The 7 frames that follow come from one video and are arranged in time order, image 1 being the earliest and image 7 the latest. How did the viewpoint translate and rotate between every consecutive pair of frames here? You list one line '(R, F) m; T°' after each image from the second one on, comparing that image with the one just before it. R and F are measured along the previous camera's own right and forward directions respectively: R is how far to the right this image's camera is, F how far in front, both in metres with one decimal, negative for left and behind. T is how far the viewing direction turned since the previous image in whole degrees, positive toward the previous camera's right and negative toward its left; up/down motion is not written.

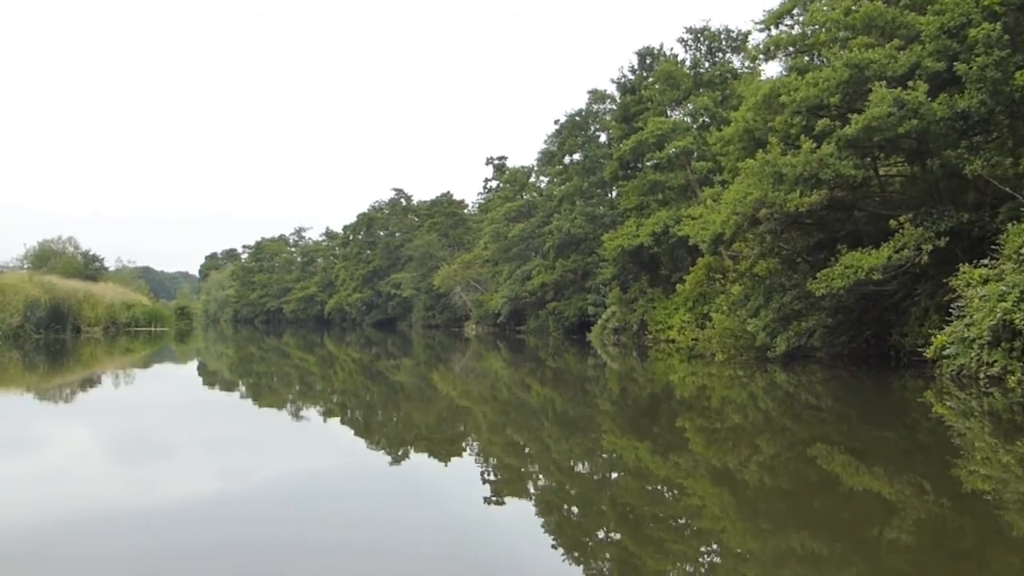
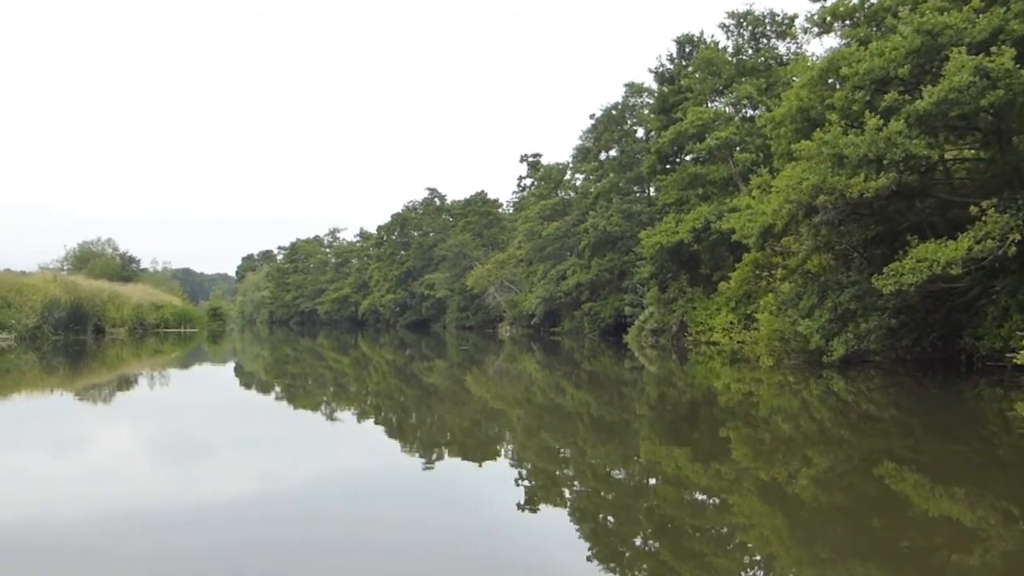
(0.0, +0.3) m; -3°
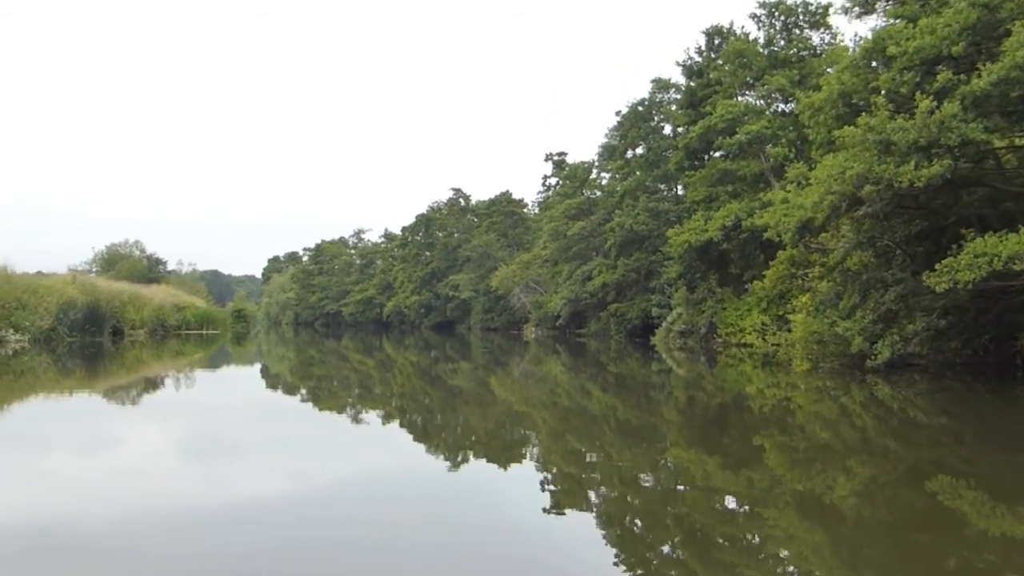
(0.0, +0.2) m; -2°
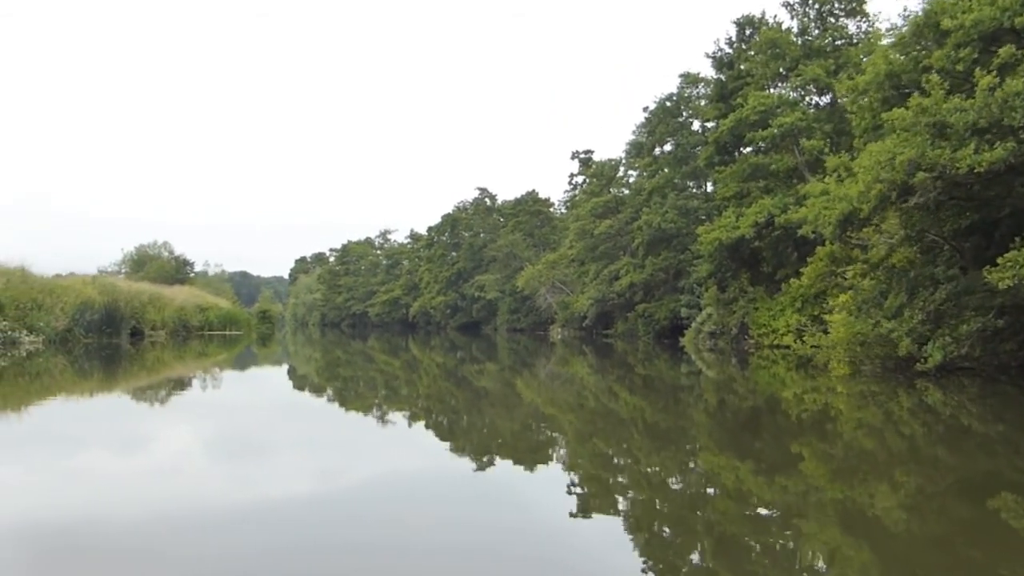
(0.0, +0.2) m; -2°
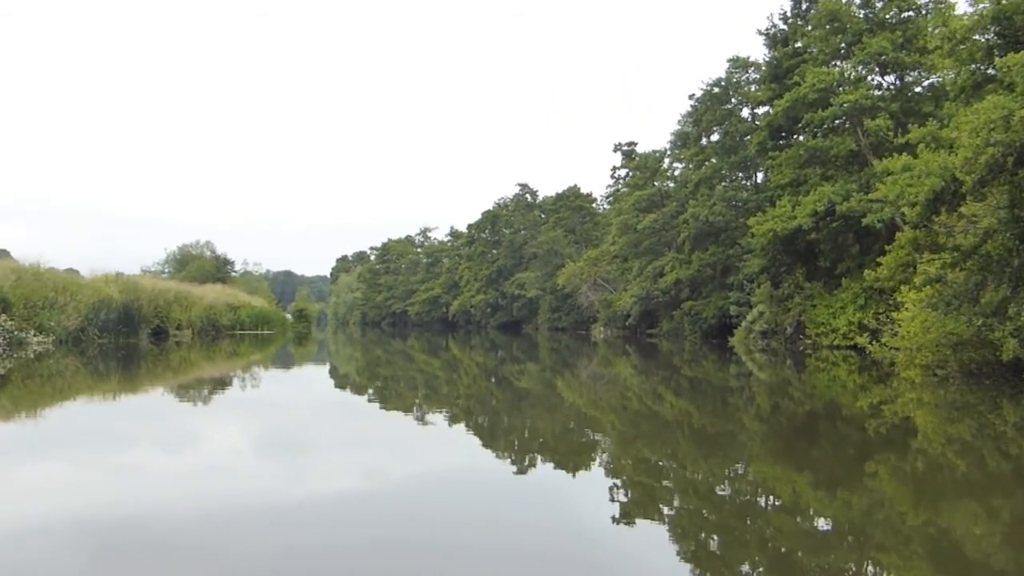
(+0.1, +0.4) m; -3°
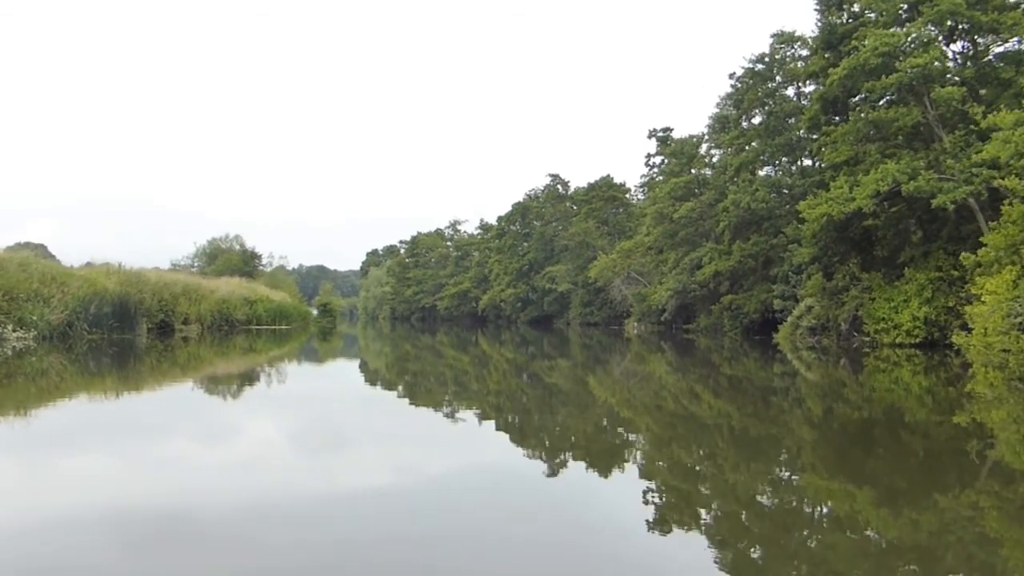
(+0.1, +0.5) m; -2°
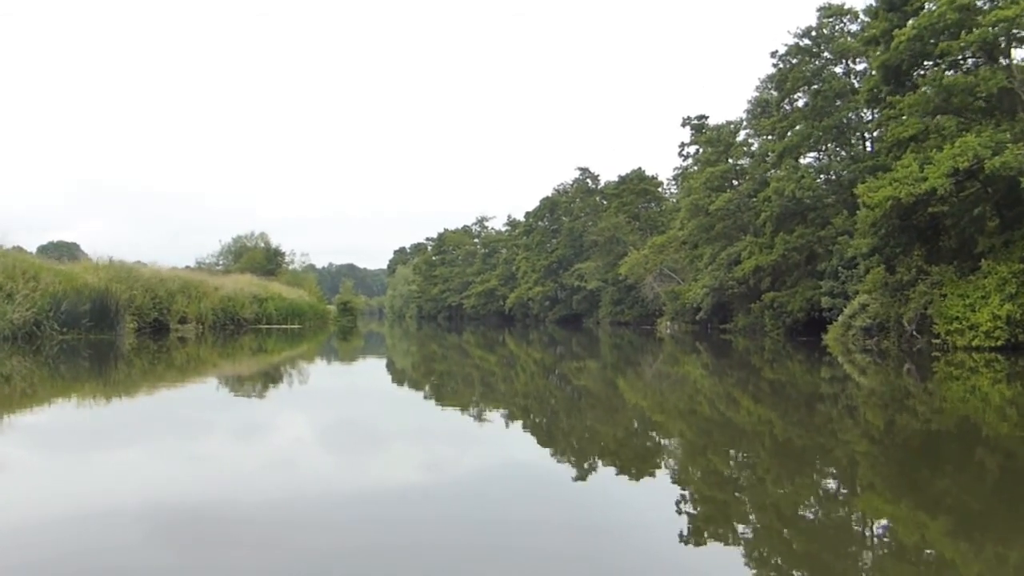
(+0.1, +0.5) m; -2°
